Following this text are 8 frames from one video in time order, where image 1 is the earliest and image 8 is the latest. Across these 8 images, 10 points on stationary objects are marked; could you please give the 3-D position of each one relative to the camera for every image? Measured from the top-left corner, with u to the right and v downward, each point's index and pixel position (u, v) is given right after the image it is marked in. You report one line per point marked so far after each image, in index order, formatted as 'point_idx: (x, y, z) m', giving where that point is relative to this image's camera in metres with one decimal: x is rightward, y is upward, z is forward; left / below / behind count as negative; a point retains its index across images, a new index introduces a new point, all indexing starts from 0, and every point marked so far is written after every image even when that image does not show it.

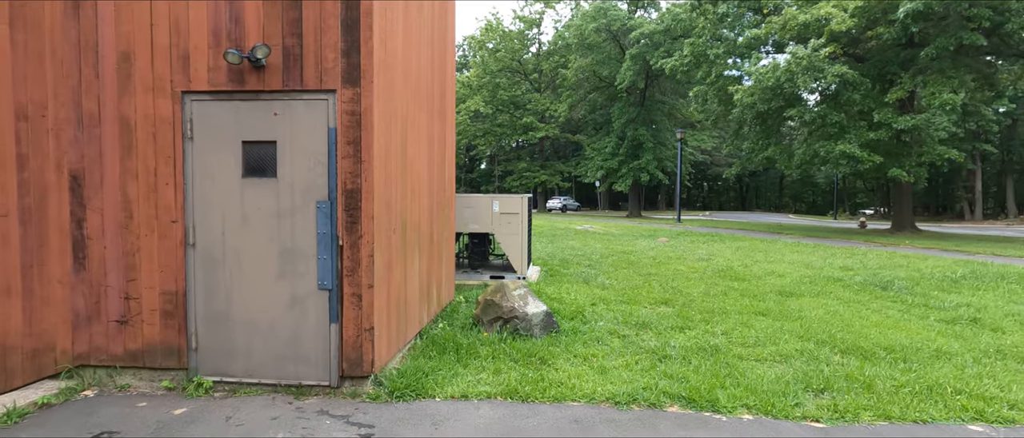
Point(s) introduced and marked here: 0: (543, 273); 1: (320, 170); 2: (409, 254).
0: (+0.5, -0.8, +8.5) m
1: (-1.2, +0.3, +3.6) m
2: (-0.8, -0.3, +4.5) m
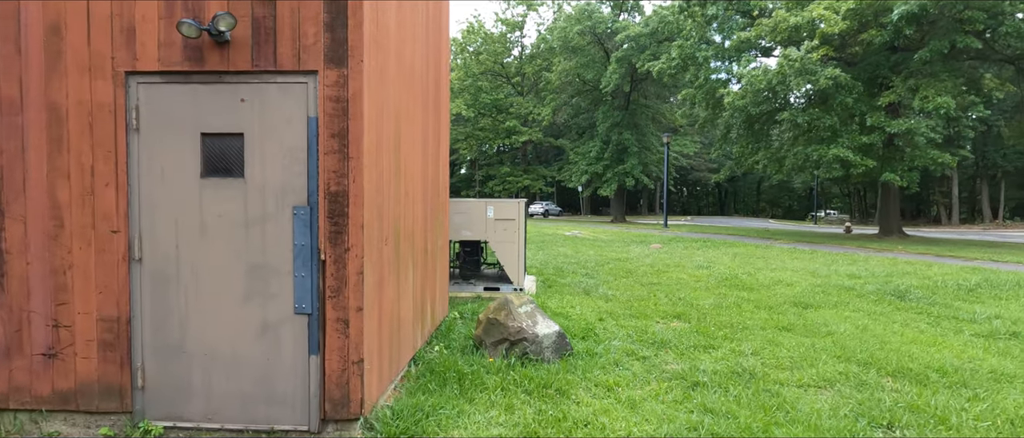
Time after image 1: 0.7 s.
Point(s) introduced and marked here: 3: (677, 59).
0: (+0.4, -0.9, +7.9) m
1: (-1.1, +0.3, +2.9) m
2: (-0.7, -0.3, +3.8) m
3: (+5.6, +5.4, +19.7) m
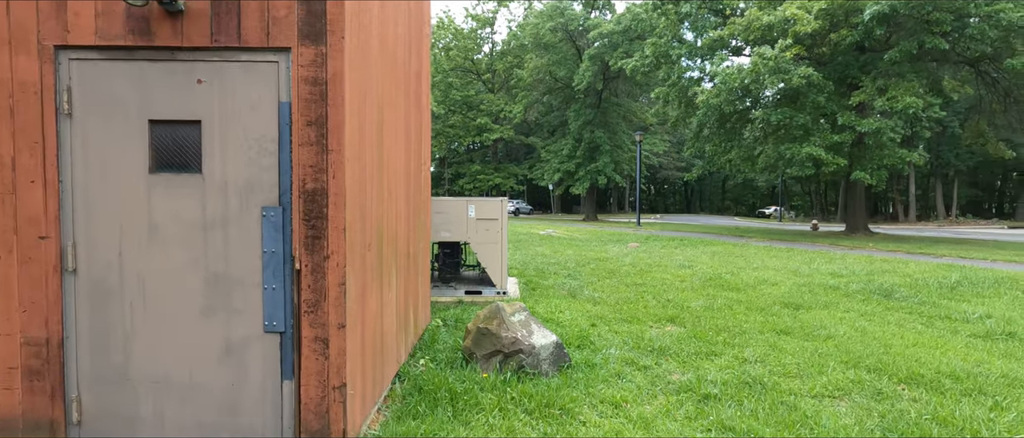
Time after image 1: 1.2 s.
0: (+0.1, -0.9, +7.5) m
1: (-1.1, +0.2, +2.5) m
2: (-0.7, -0.3, +3.4) m
3: (+4.7, +5.5, +19.6) m
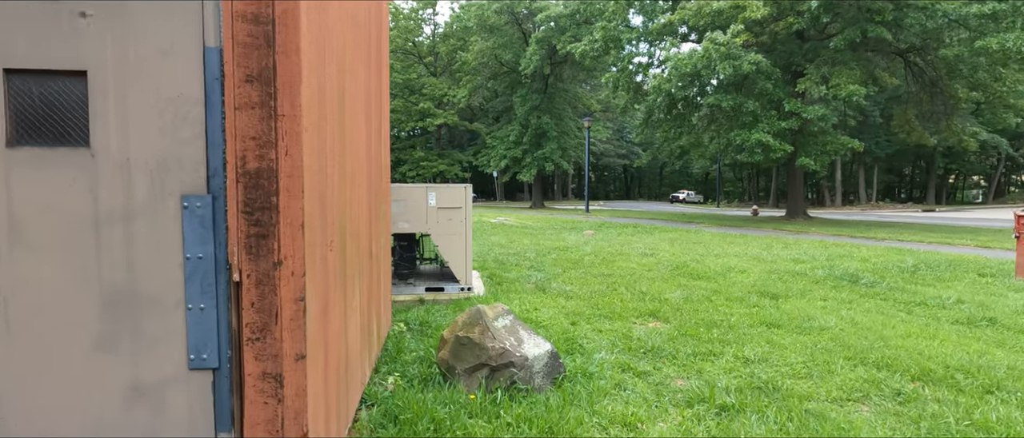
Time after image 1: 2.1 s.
0: (-0.3, -0.7, +6.9) m
1: (-1.0, +0.3, +1.8) m
2: (-0.8, -0.3, +2.7) m
3: (+2.9, +5.9, +19.2) m
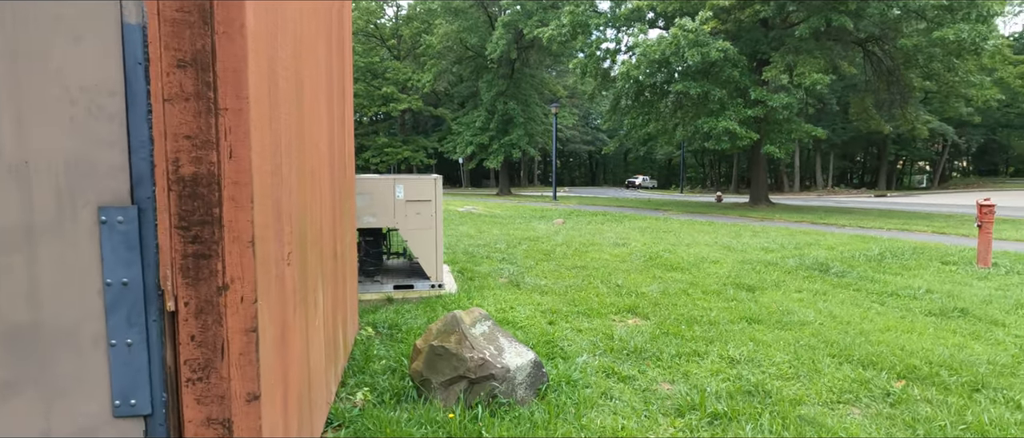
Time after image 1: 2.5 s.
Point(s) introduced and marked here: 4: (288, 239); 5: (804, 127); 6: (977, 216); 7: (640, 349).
0: (-0.6, -0.6, +6.6) m
1: (-1.0, +0.2, +1.4) m
2: (-0.8, -0.3, +2.4) m
3: (+1.8, +6.3, +18.9) m
4: (-0.8, -0.1, +2.0) m
5: (+8.4, +2.7, +16.6) m
6: (+6.2, 0.0, +7.7) m
7: (+0.9, -0.9, +4.2) m
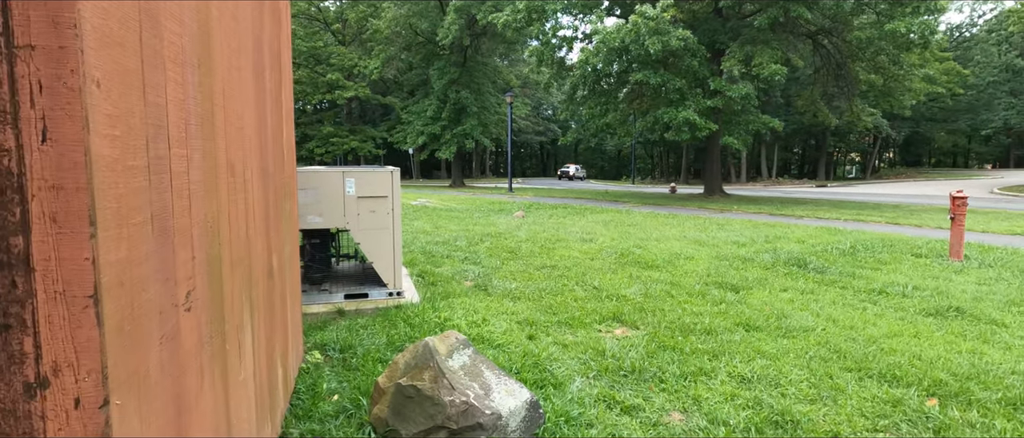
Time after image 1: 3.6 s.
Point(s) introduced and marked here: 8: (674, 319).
0: (-1.0, -0.6, +5.9) m
1: (-0.9, +0.2, +0.7) m
2: (-0.8, -0.3, +1.7) m
3: (+0.3, +6.5, +18.3) m
4: (-0.7, -0.1, +1.3) m
5: (+7.1, +2.9, +16.6) m
6: (+5.7, +0.1, +7.6) m
7: (+0.8, -0.9, +3.6) m
8: (+1.3, -0.8, +4.8) m
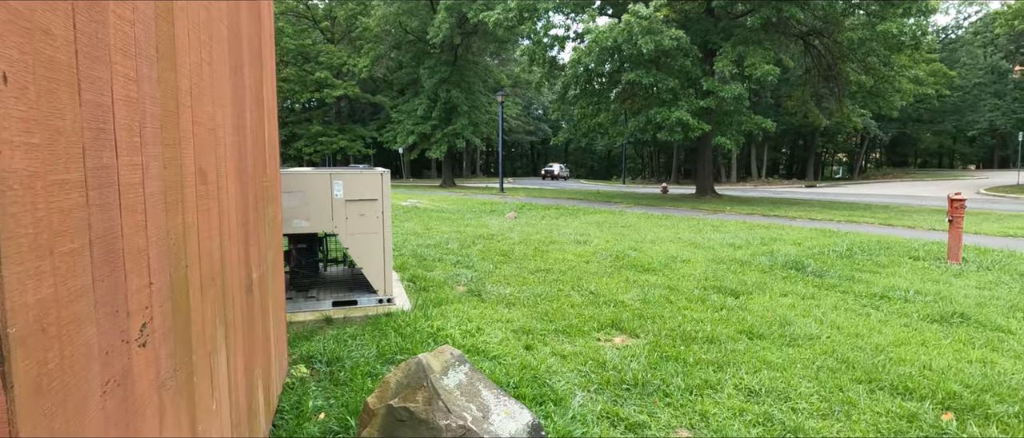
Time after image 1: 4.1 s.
0: (-1.0, -0.6, +5.7) m
1: (-0.9, +0.1, +0.5) m
2: (-0.8, -0.4, +1.5) m
3: (+0.1, +6.5, +18.1) m
4: (-0.7, -0.1, +1.1) m
5: (+6.9, +2.9, +16.5) m
6: (+5.6, +0.1, +7.5) m
7: (+0.8, -1.0, +3.5) m
8: (+1.3, -0.9, +4.6) m
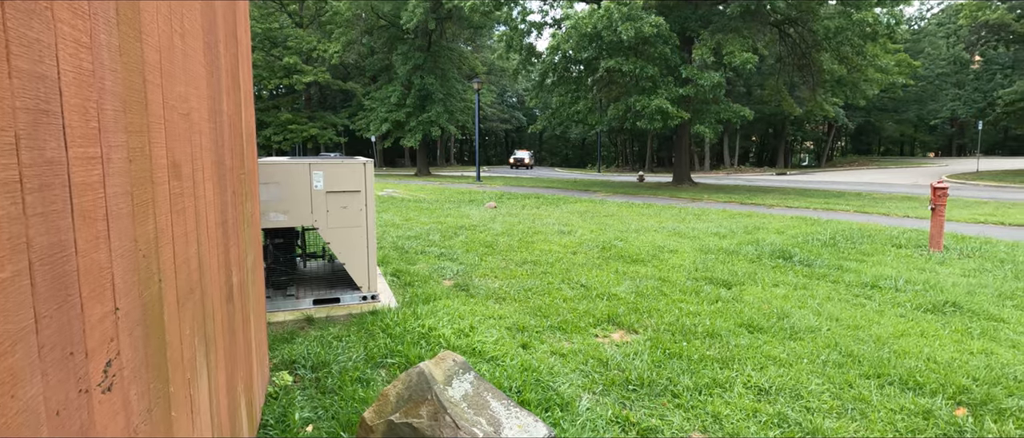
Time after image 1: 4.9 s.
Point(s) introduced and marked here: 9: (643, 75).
0: (-1.1, -0.6, +5.5) m
1: (-0.8, +0.1, +0.2) m
2: (-0.7, -0.4, +1.3) m
3: (-0.6, +6.9, +17.7) m
4: (-0.6, -0.2, +0.9) m
5: (+6.2, +3.2, +16.6) m
6: (+5.4, +0.3, +7.5) m
7: (+0.8, -0.9, +3.3) m
8: (+1.2, -0.8, +4.5) m
9: (+3.5, +3.9, +15.7) m
